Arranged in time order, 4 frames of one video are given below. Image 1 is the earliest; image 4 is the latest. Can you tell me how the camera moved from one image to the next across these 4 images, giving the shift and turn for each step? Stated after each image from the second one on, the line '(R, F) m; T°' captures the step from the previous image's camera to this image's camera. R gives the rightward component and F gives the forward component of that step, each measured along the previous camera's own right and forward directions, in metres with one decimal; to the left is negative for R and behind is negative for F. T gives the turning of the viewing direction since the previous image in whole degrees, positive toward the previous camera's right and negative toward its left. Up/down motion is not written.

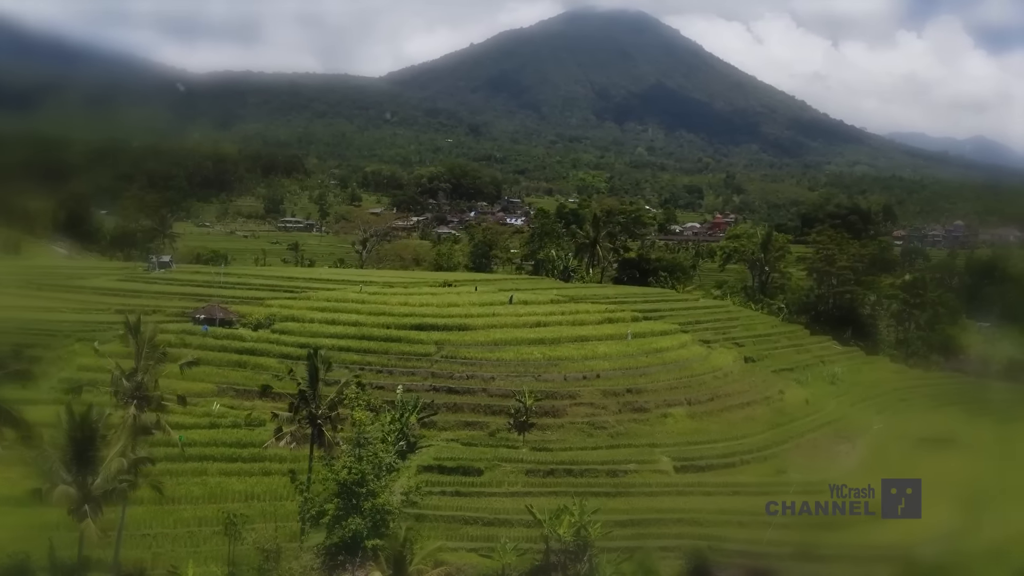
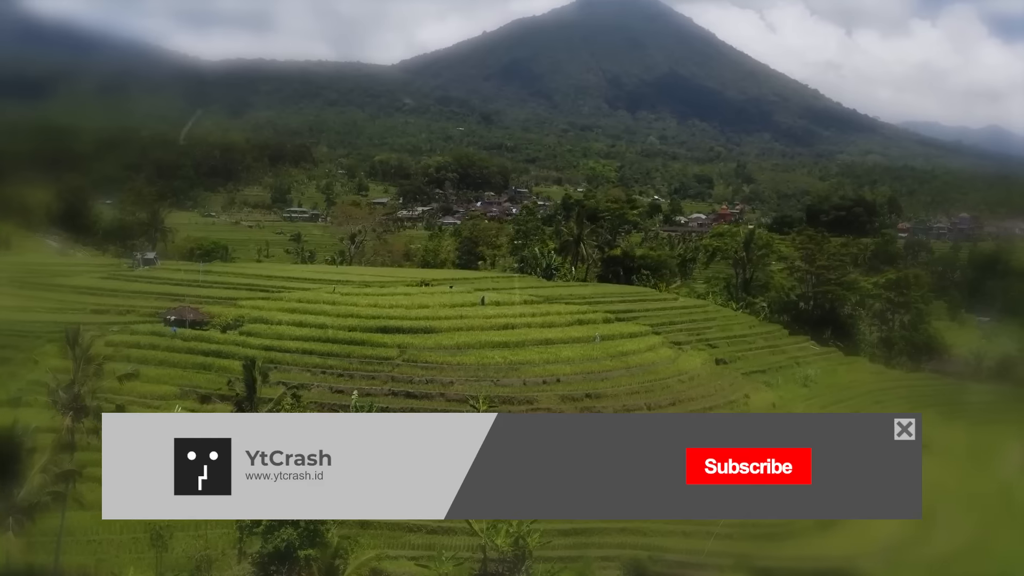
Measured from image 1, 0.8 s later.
(+0.6, 0.0) m; 0°
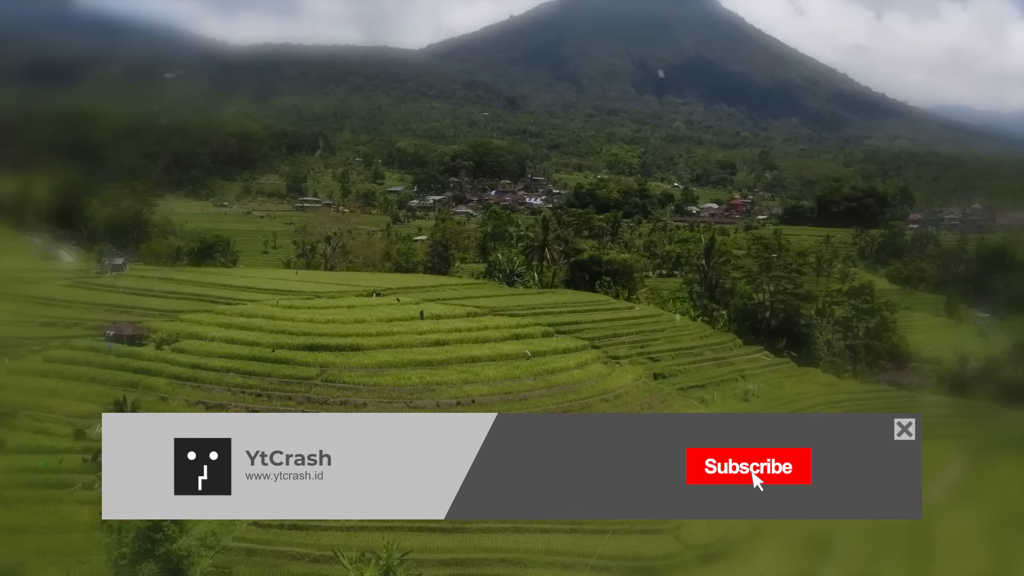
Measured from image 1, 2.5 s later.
(+1.2, 0.0) m; -1°
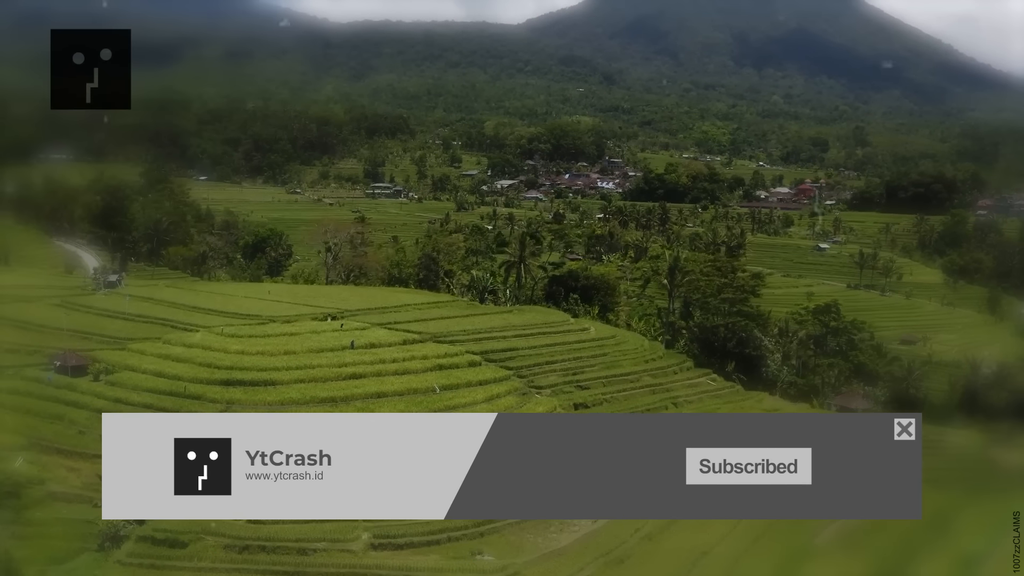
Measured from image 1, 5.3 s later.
(+2.3, -0.2) m; -4°
